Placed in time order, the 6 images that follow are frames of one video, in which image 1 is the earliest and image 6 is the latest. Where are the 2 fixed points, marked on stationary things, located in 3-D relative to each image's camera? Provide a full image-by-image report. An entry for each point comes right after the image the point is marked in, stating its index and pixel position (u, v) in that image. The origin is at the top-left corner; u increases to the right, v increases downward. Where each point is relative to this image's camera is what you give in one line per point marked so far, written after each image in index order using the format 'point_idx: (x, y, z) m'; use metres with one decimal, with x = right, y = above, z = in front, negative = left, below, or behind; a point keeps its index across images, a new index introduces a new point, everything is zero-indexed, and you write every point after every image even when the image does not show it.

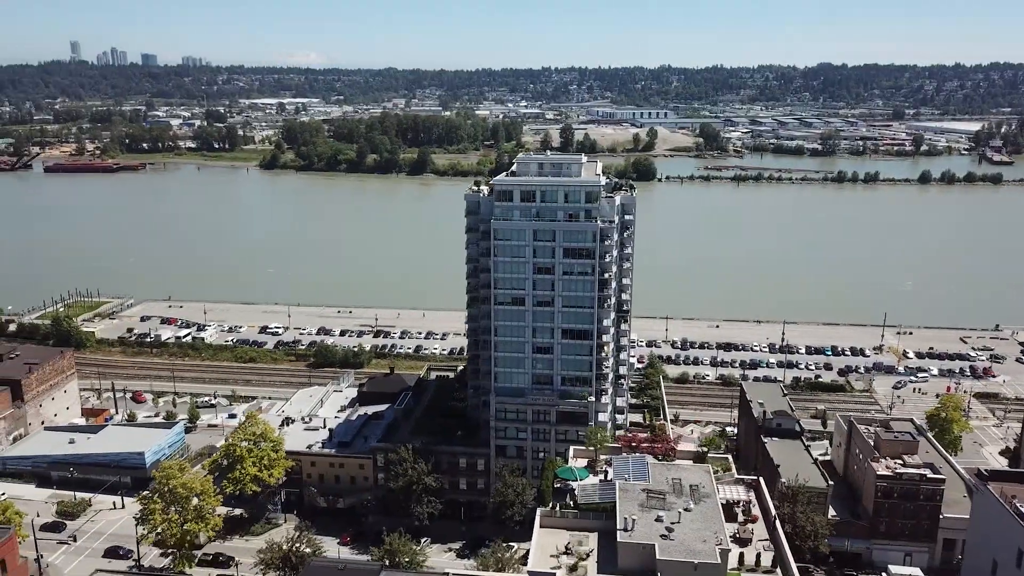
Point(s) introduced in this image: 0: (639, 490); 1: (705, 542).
0: (+2.6, -4.1, +16.5) m
1: (+3.5, -4.6, +14.7) m
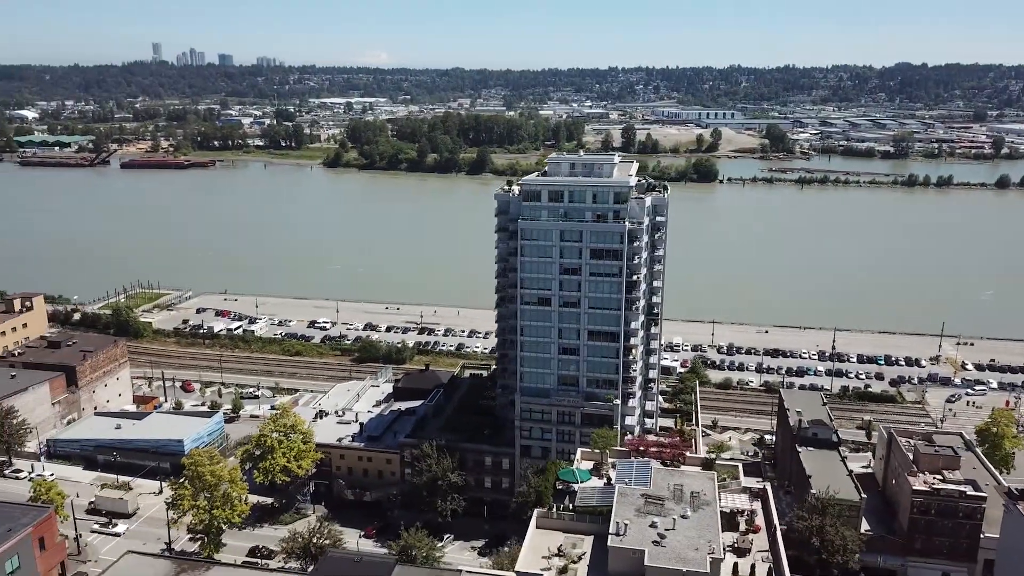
0: (+2.5, -4.2, +16.3) m
1: (+3.3, -4.7, +14.4) m
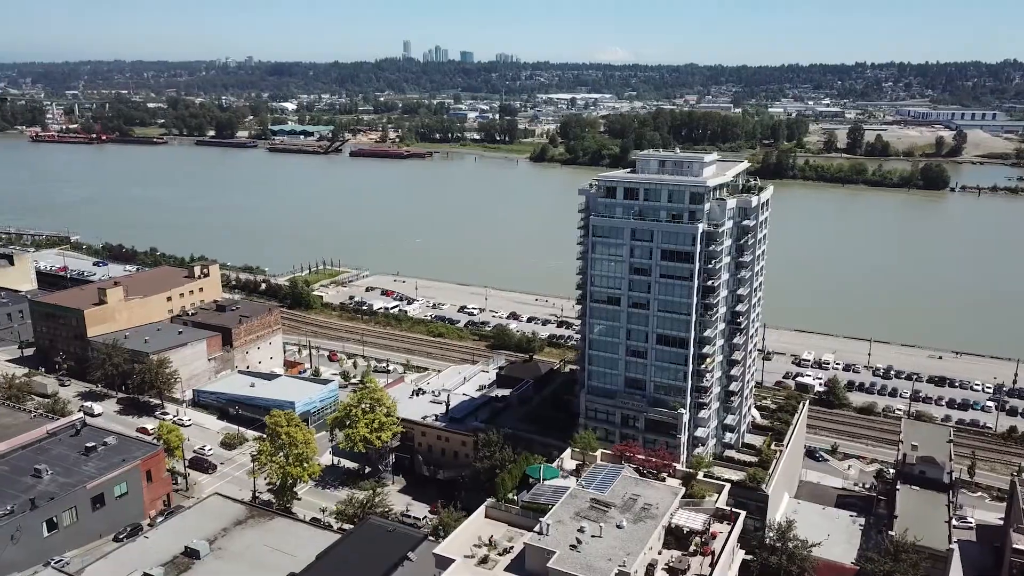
0: (+1.5, -4.2, +15.9) m
1: (+1.7, -4.7, +13.9) m
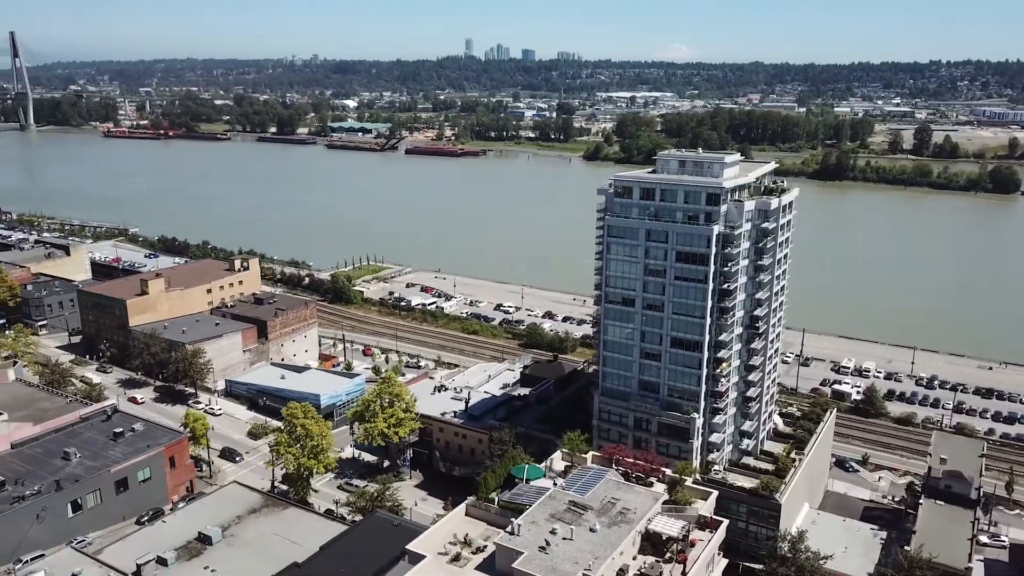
0: (+1.1, -4.2, +15.8) m
1: (+1.1, -4.7, +13.8) m
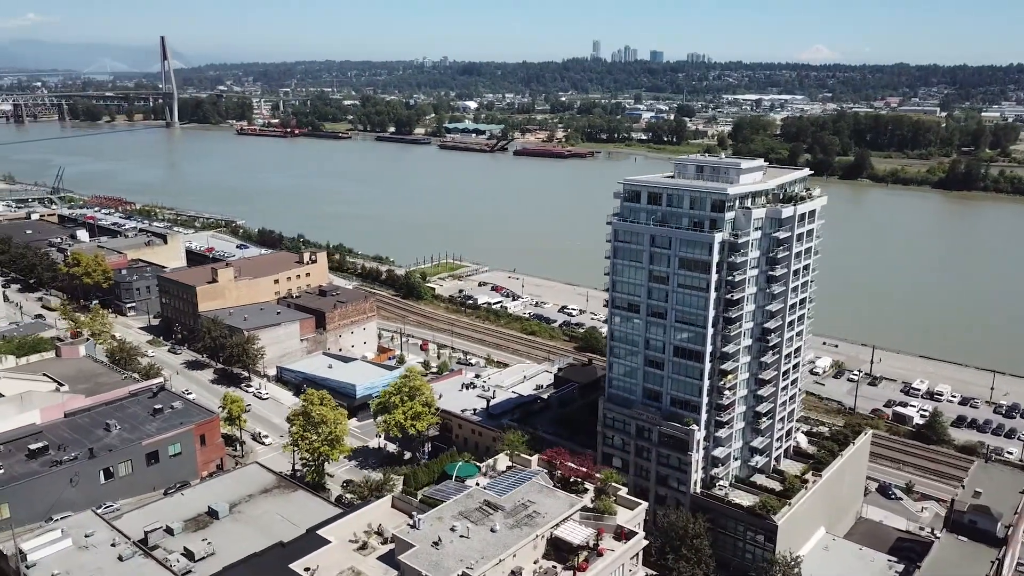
0: (-0.6, -4.2, +15.9) m
1: (-0.9, -4.7, +14.0) m
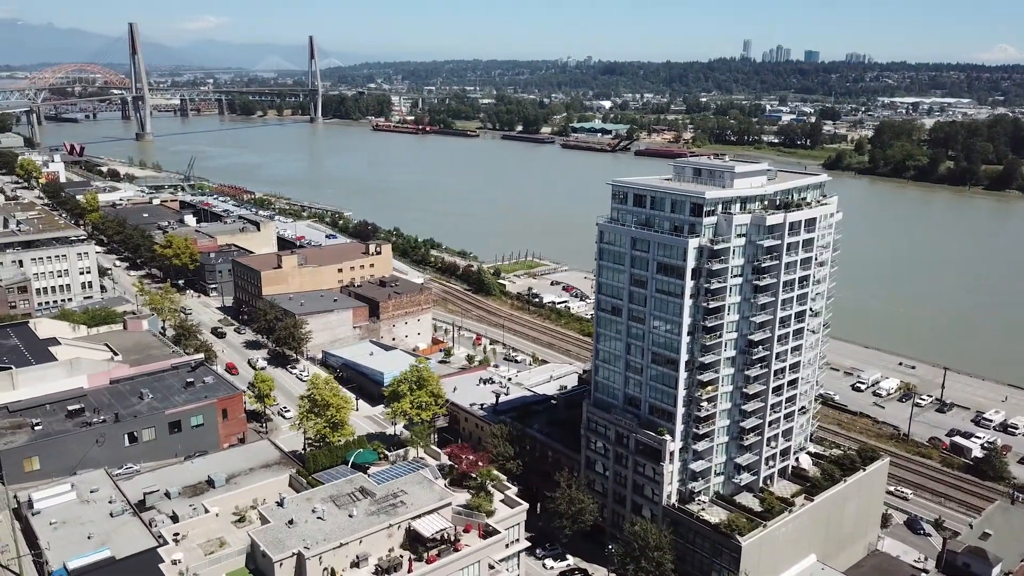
0: (-3.1, -4.0, +16.4) m
1: (-3.8, -4.5, +14.5) m
